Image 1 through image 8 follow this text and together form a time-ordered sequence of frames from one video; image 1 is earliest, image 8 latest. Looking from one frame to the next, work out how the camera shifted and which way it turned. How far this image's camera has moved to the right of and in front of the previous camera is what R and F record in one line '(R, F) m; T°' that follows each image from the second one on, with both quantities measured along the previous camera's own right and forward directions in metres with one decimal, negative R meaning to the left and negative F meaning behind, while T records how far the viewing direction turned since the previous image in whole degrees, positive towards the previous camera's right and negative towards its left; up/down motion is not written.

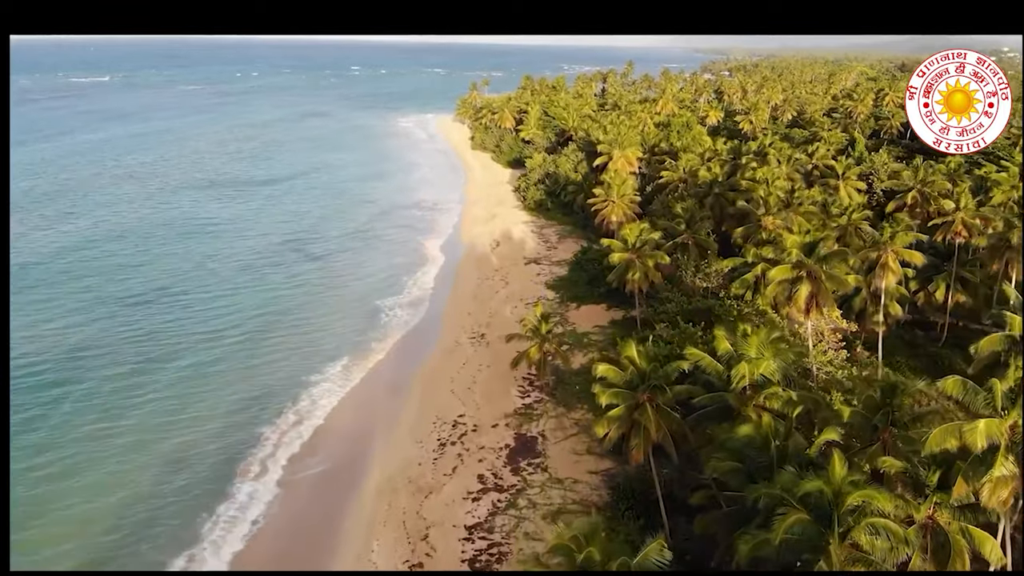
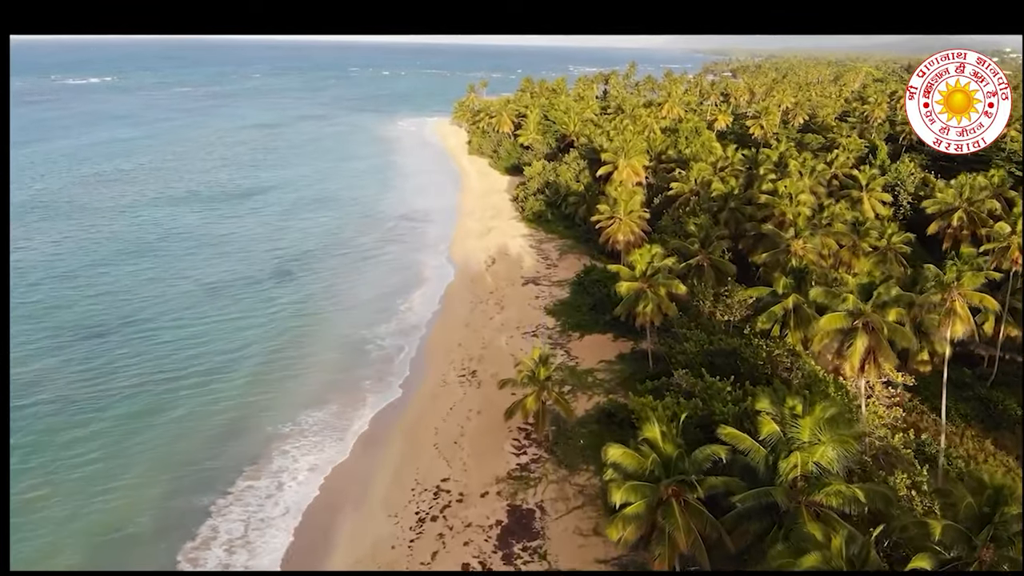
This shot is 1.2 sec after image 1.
(+0.3, +3.7) m; 0°
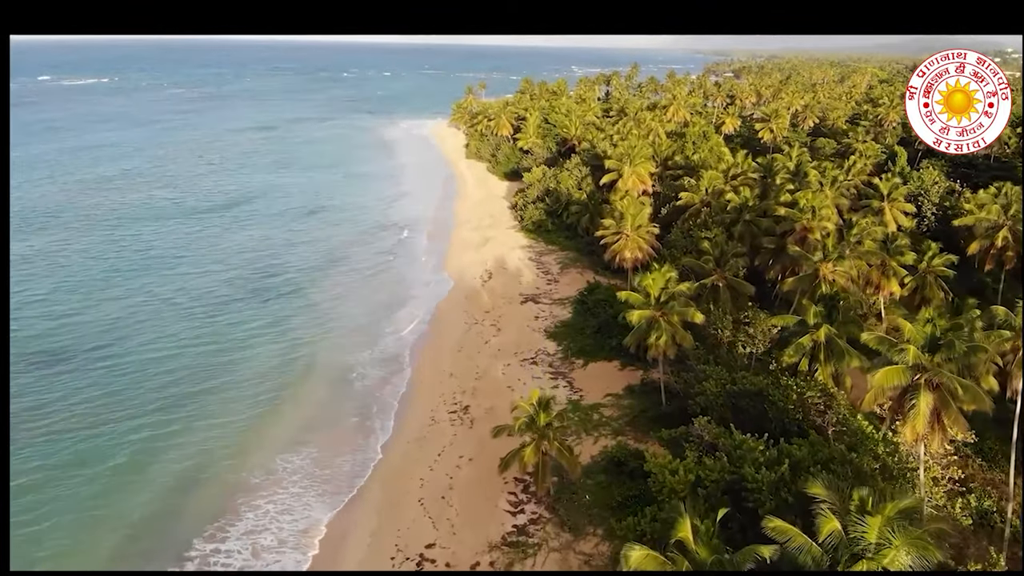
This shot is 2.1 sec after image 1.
(+0.1, +2.8) m; 0°
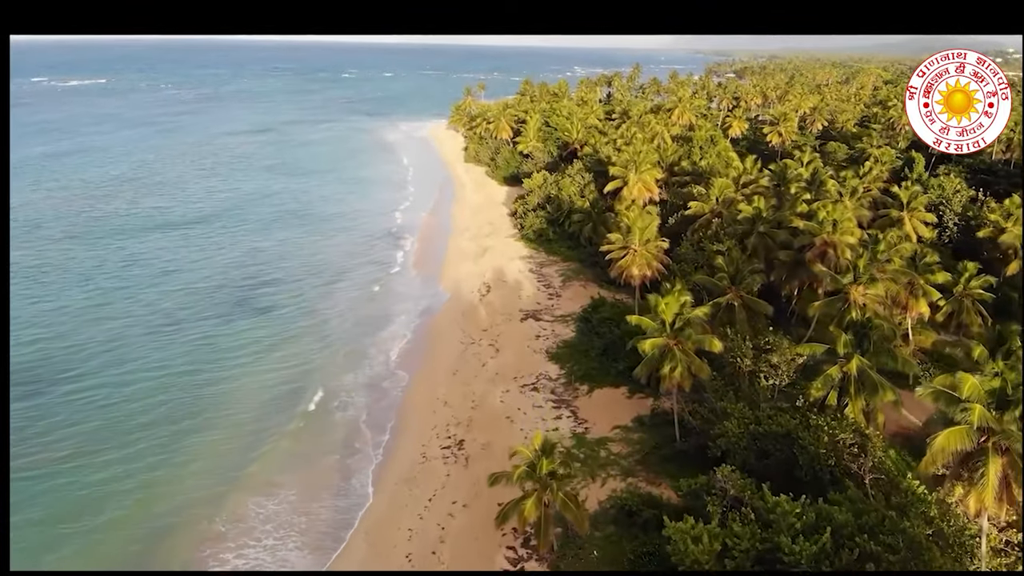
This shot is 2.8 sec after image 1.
(0.0, +2.2) m; 0°
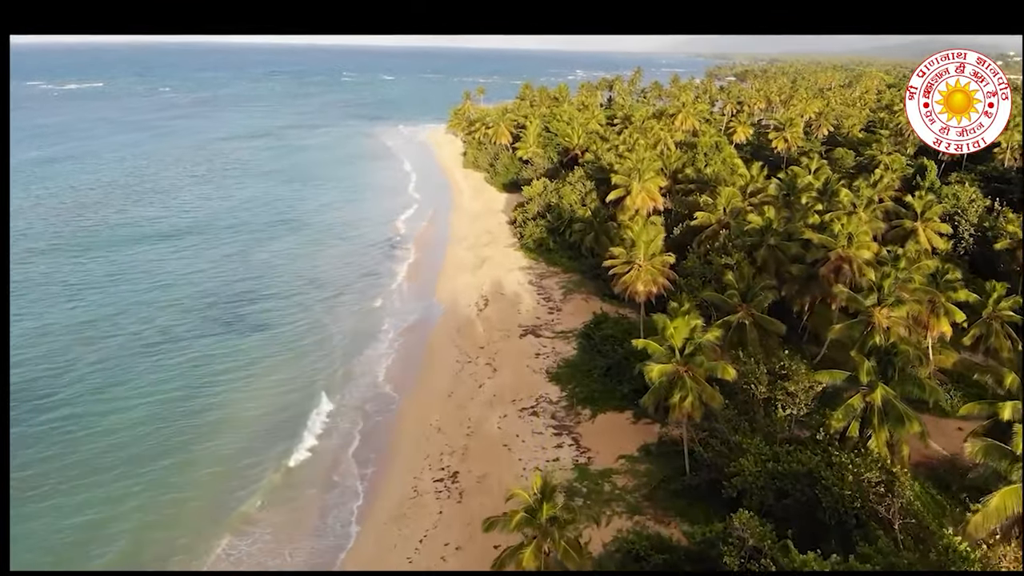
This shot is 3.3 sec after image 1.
(+0.1, +1.5) m; 0°
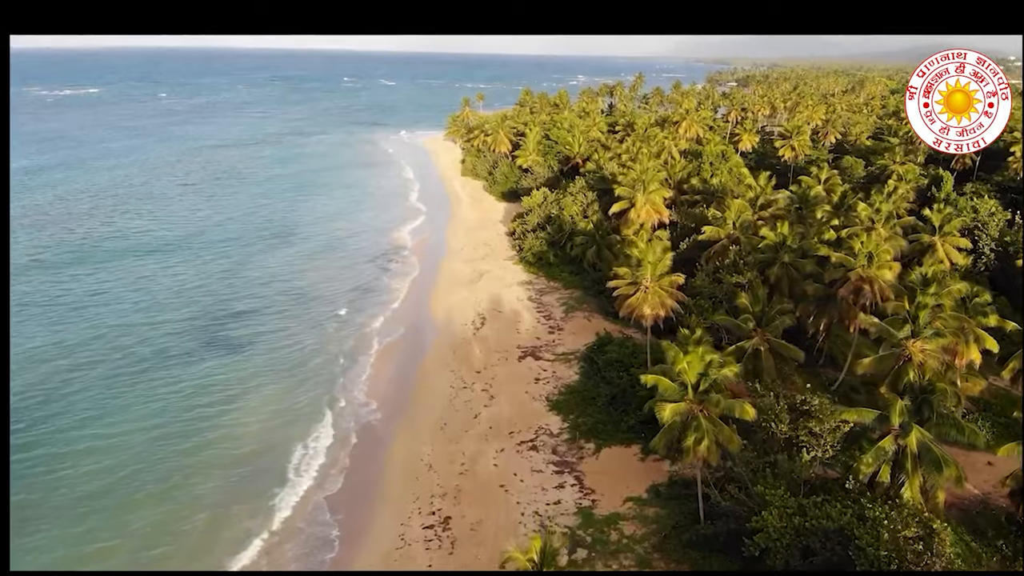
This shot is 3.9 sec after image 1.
(+0.1, +1.8) m; 0°
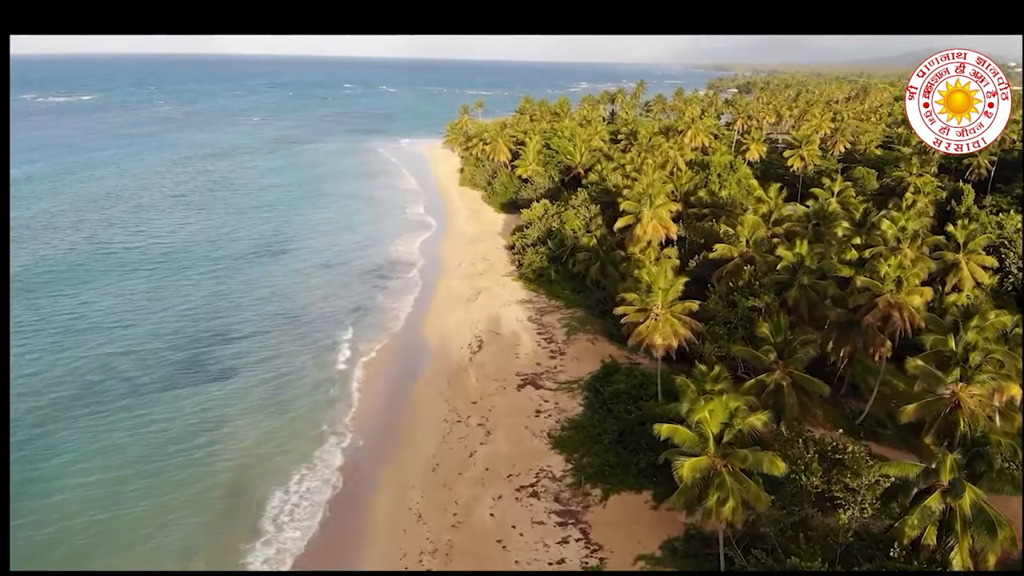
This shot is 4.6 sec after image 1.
(+0.1, +2.2) m; 0°
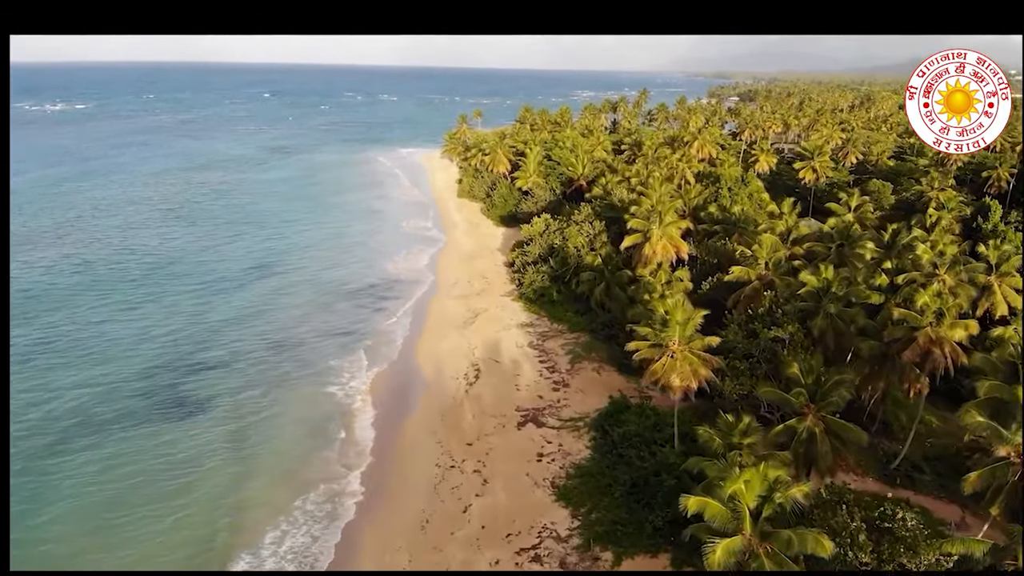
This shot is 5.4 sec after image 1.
(0.0, +2.5) m; 0°
